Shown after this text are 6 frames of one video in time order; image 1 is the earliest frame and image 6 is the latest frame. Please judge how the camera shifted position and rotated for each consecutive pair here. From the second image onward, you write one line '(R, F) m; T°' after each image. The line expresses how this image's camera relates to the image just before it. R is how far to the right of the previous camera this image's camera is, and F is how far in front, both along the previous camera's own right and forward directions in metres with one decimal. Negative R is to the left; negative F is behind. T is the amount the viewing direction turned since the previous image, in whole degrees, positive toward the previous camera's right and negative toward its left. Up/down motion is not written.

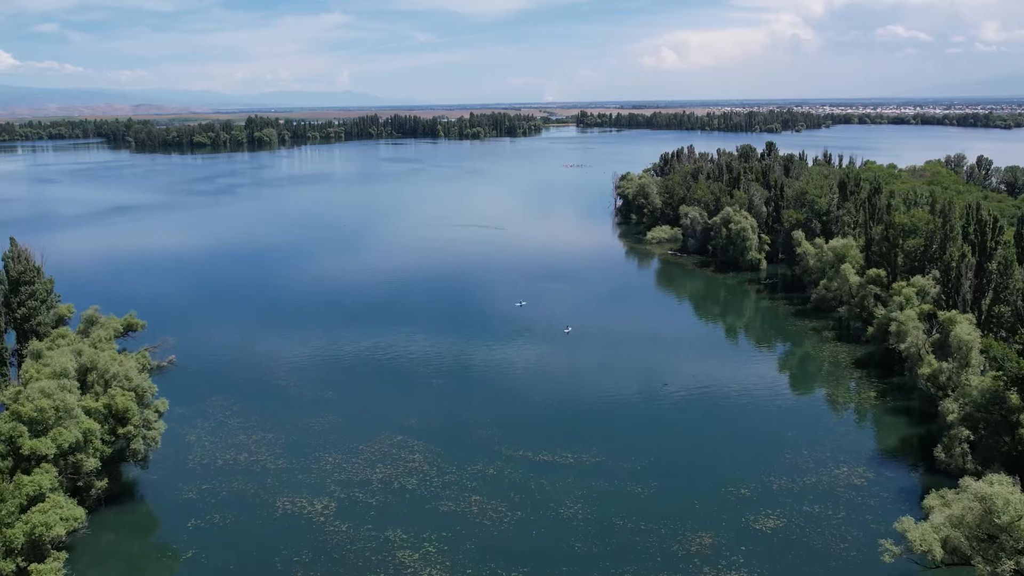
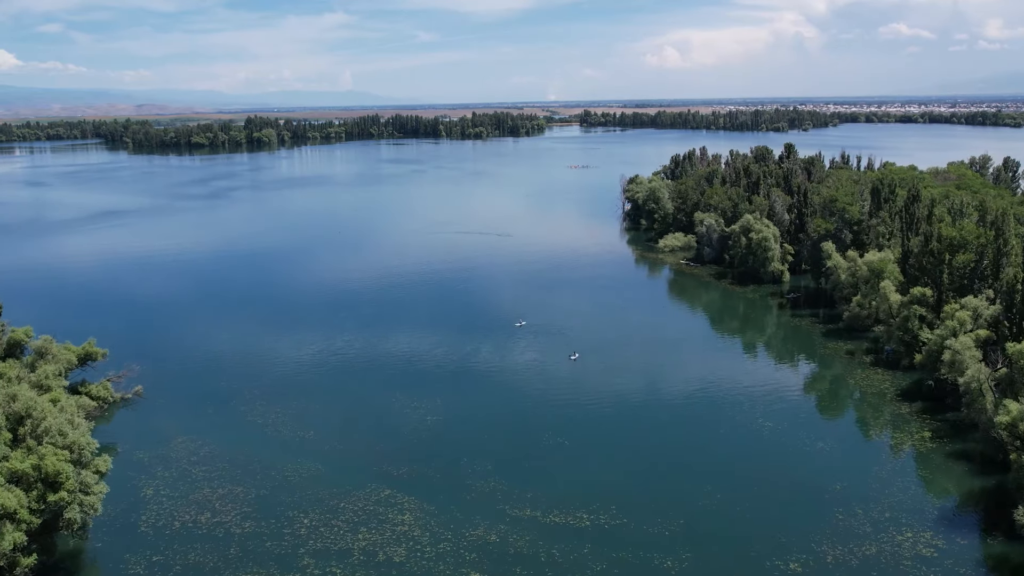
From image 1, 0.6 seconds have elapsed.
(0.0, +2.1) m; 0°
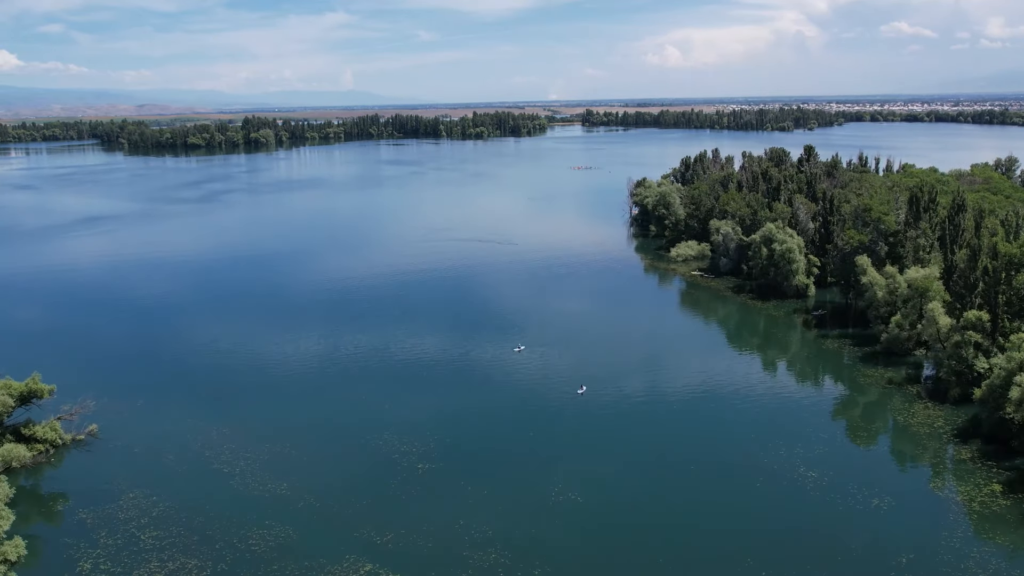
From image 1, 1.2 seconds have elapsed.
(0.0, +2.1) m; 0°
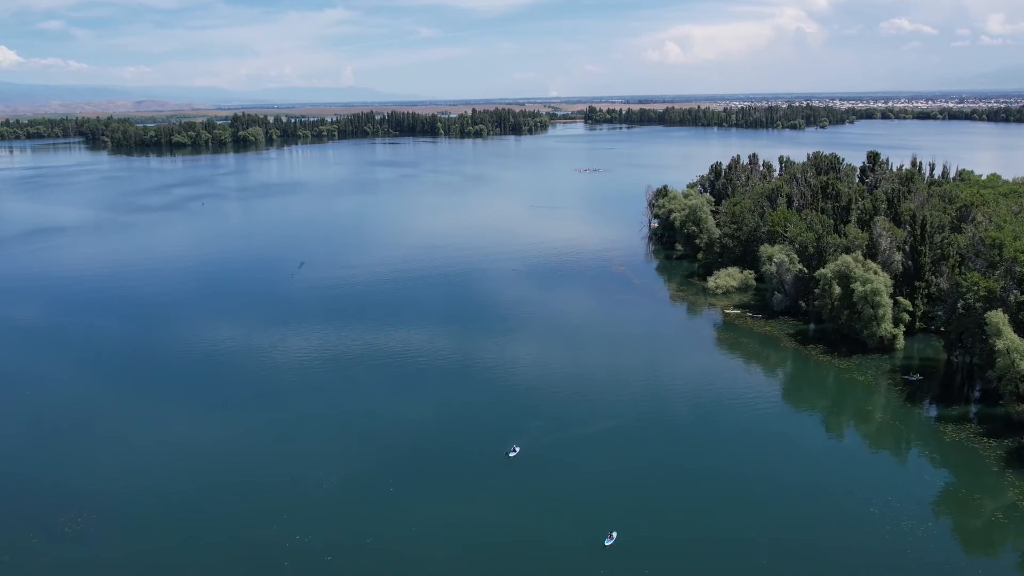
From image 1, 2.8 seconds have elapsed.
(-0.1, +5.8) m; 0°
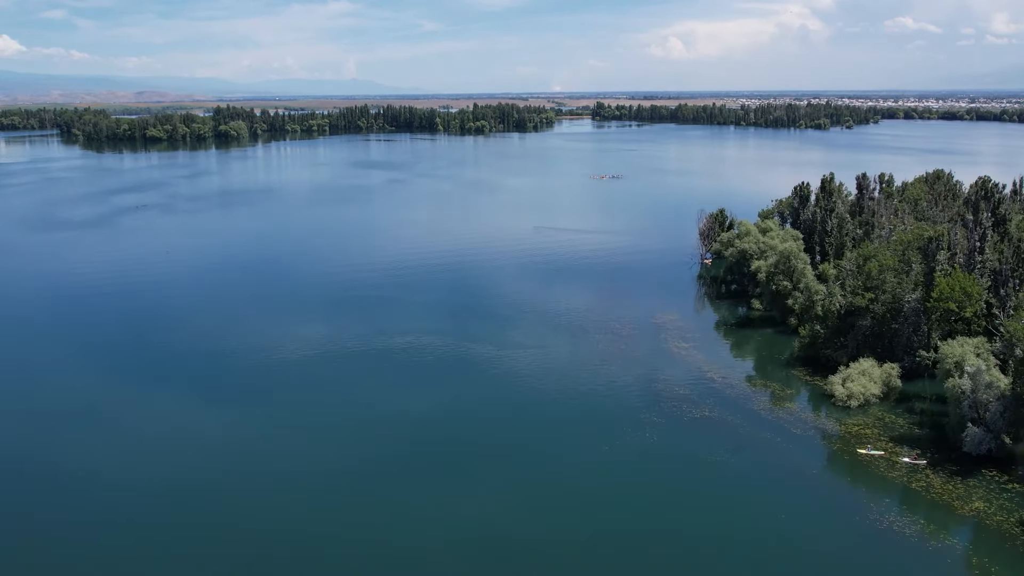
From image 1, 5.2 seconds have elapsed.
(-0.3, +9.6) m; 0°
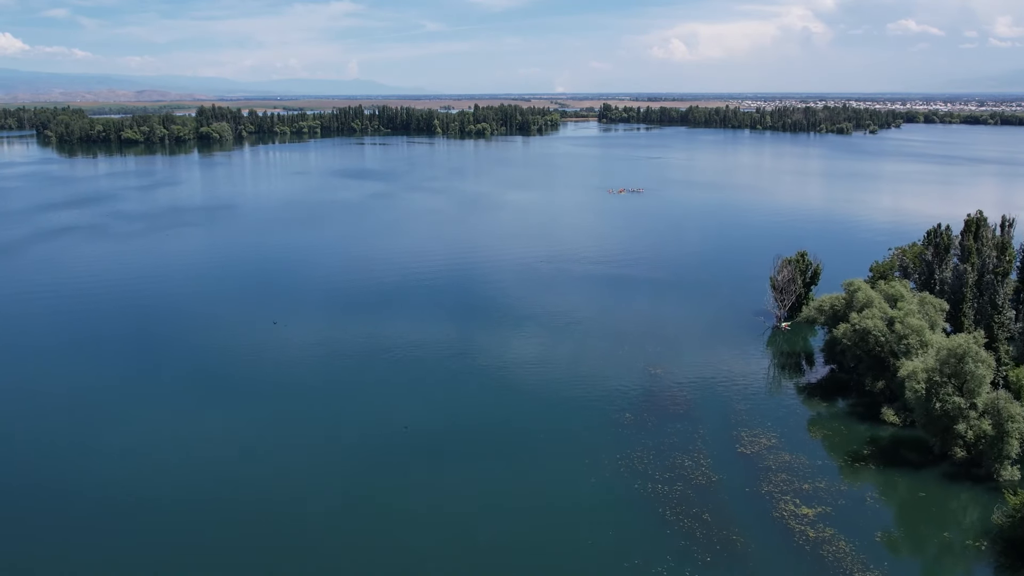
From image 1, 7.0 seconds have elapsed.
(-0.2, +7.9) m; 0°
